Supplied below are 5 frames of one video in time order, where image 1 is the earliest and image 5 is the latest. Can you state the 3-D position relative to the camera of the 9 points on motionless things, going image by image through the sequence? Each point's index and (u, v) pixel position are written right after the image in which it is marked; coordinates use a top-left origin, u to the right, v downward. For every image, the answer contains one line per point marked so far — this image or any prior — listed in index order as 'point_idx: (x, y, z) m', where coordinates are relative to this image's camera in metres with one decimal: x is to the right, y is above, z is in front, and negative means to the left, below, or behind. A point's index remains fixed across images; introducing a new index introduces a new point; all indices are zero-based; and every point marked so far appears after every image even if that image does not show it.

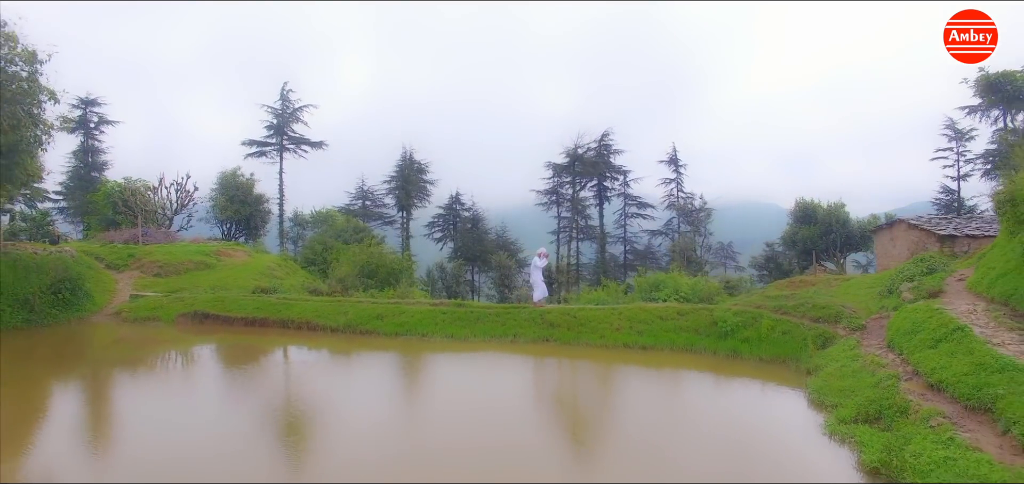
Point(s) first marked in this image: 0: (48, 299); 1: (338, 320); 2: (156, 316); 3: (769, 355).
0: (-14.7, -1.8, +16.9) m
1: (-5.7, -2.6, +17.6) m
2: (-12.2, -2.6, +18.2) m
3: (+6.2, -2.8, +13.2) m
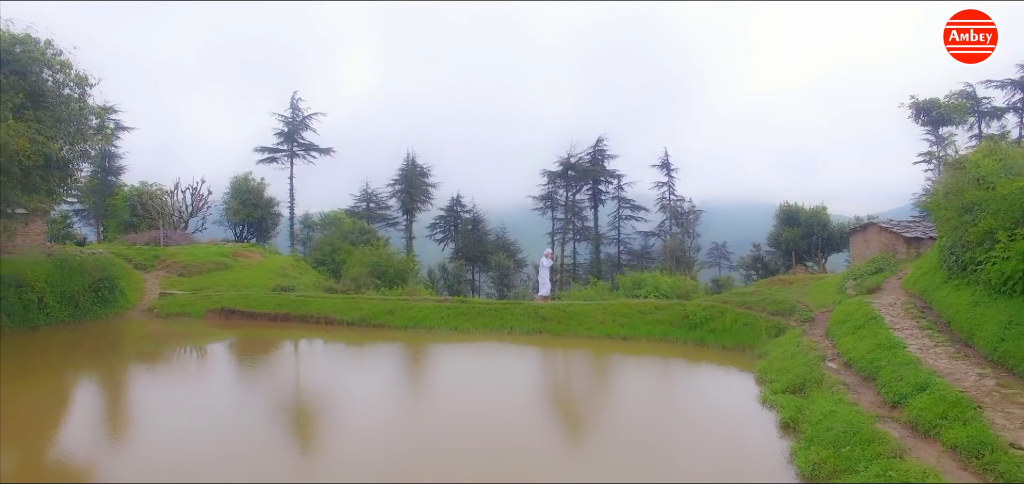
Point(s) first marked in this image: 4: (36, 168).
0: (-14.8, -1.9, +18.6) m
1: (-5.7, -2.7, +19.3) m
2: (-12.3, -2.6, +19.9) m
3: (+6.1, -2.9, +14.9) m
4: (-12.8, +2.0, +14.3) m
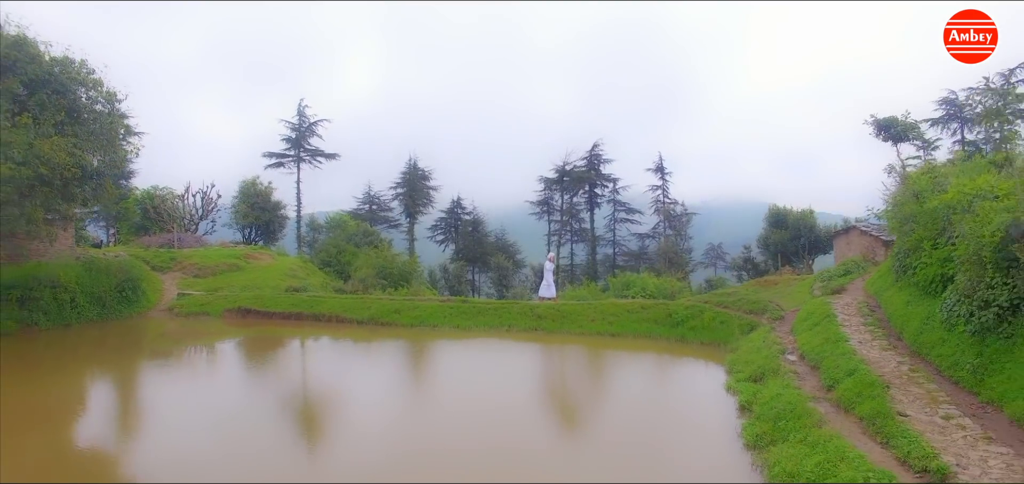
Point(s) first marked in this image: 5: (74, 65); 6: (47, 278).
0: (-14.9, -2.0, +19.8) m
1: (-5.8, -2.8, +20.6) m
2: (-12.4, -2.8, +21.2) m
3: (+6.1, -3.0, +16.2) m
4: (-12.9, +1.9, +15.6) m
5: (-13.3, +5.4, +16.0) m
6: (-15.6, -1.2, +17.7) m
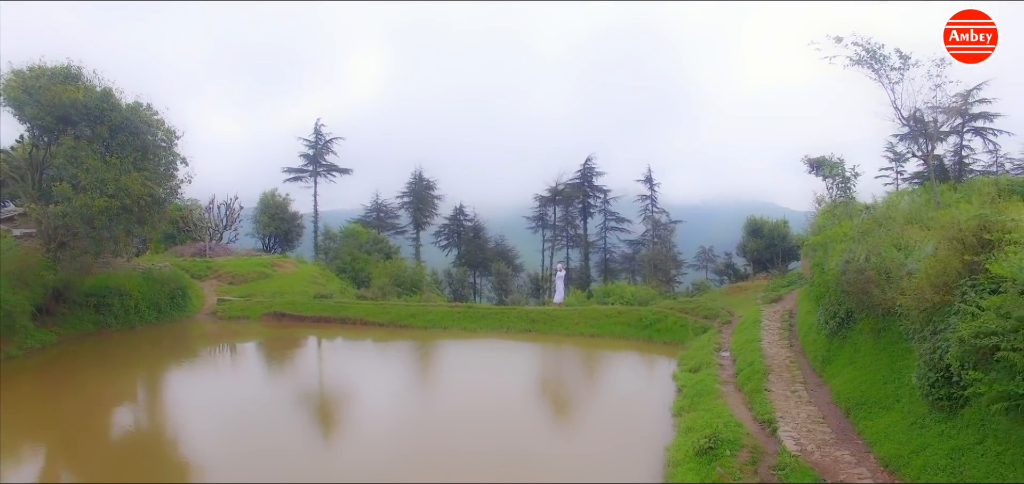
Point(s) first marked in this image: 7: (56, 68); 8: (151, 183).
0: (-15.0, -2.6, +22.9) m
1: (-5.9, -3.4, +23.7) m
2: (-12.4, -3.3, +24.2) m
3: (+6.0, -3.6, +19.3) m
4: (-13.0, +1.3, +18.7) m
5: (-13.4, +4.9, +19.1) m
6: (-15.7, -1.8, +20.8) m
7: (-14.9, +5.7, +17.1) m
8: (-12.8, +2.1, +18.5) m
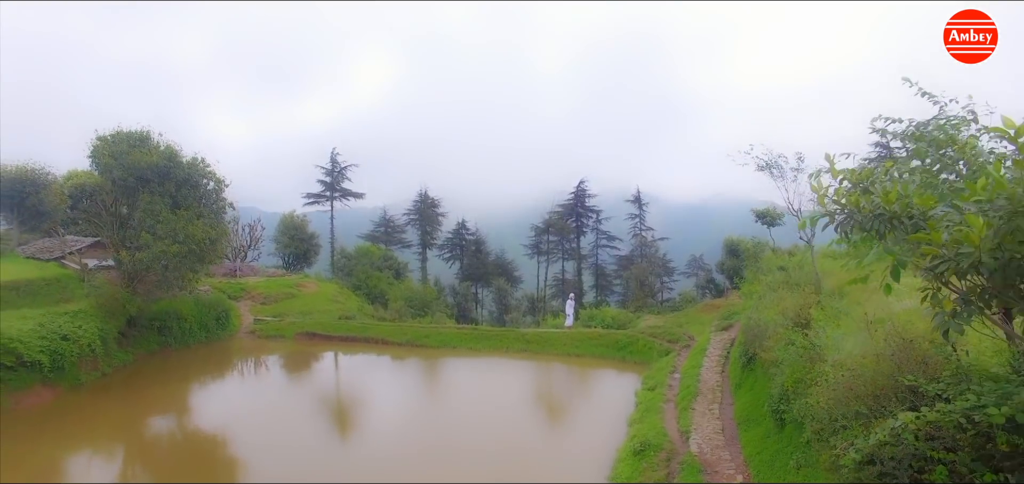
0: (-15.0, -4.0, +26.5) m
1: (-6.0, -4.8, +27.3) m
2: (-12.5, -4.8, +27.8) m
3: (+5.9, -5.0, +22.9) m
4: (-13.0, -0.2, +22.2) m
5: (-13.5, +3.4, +22.7) m
6: (-15.8, -3.2, +24.4) m
7: (-15.0, +4.3, +20.7) m
8: (-12.8, +0.6, +22.1) m
